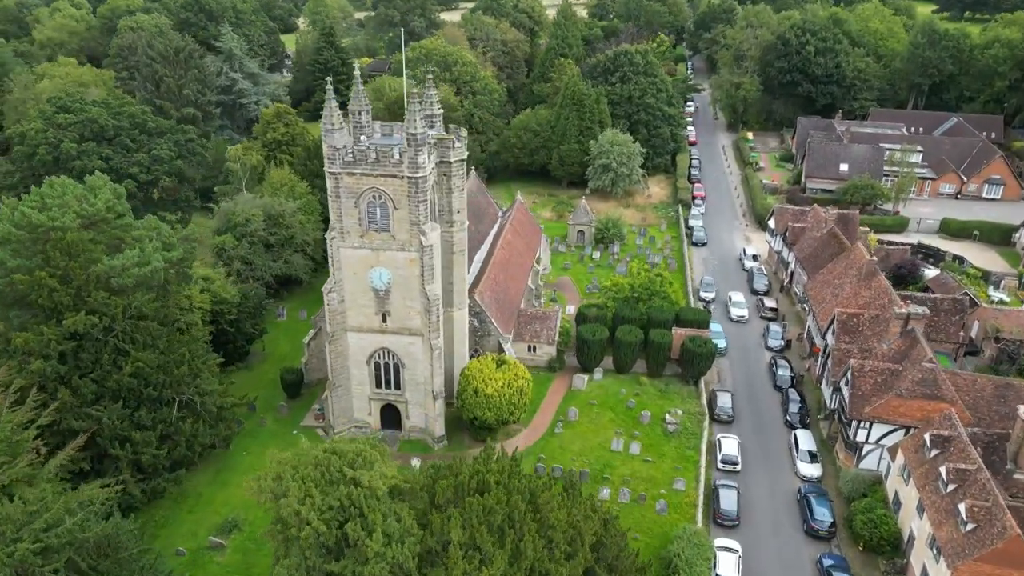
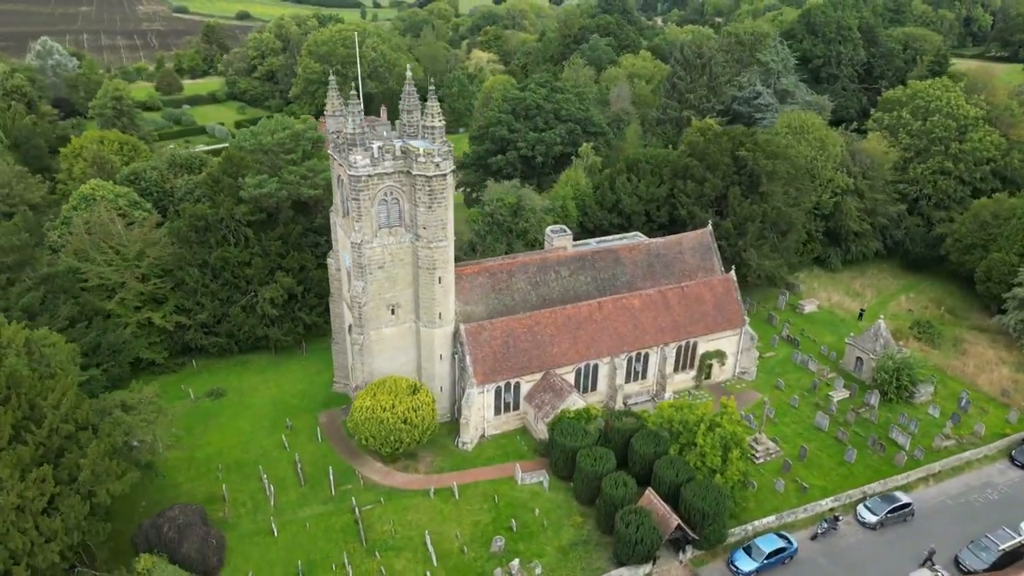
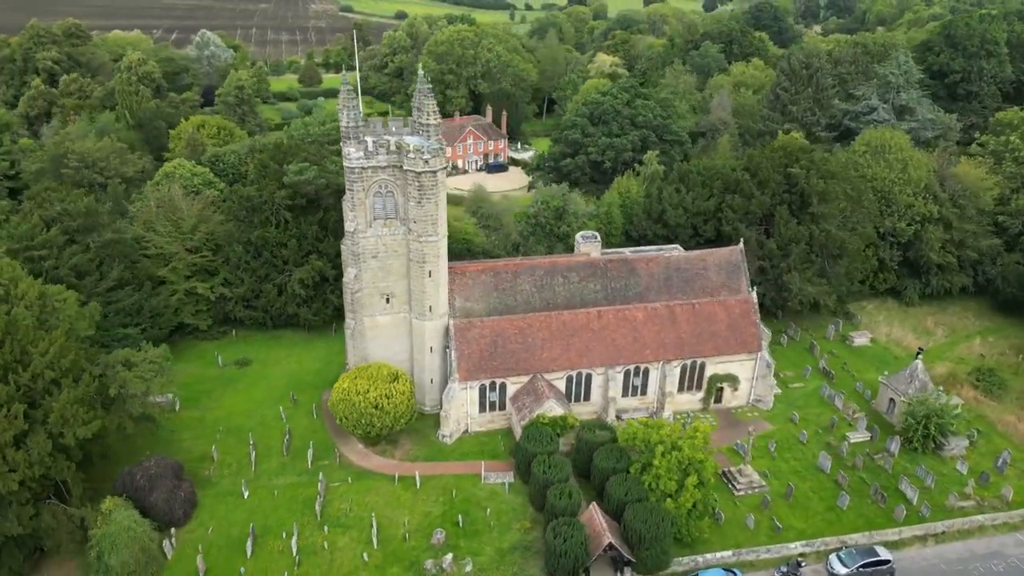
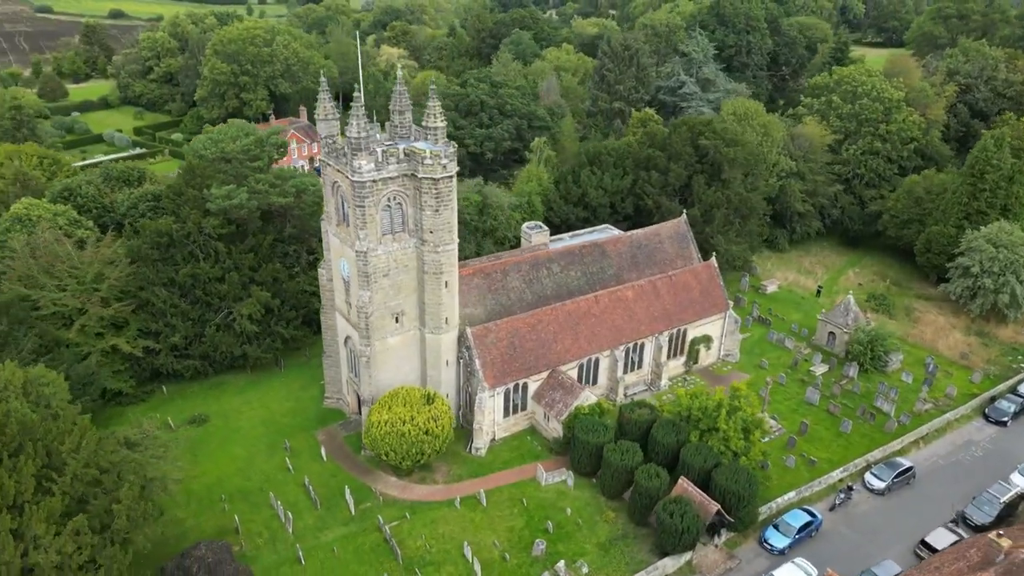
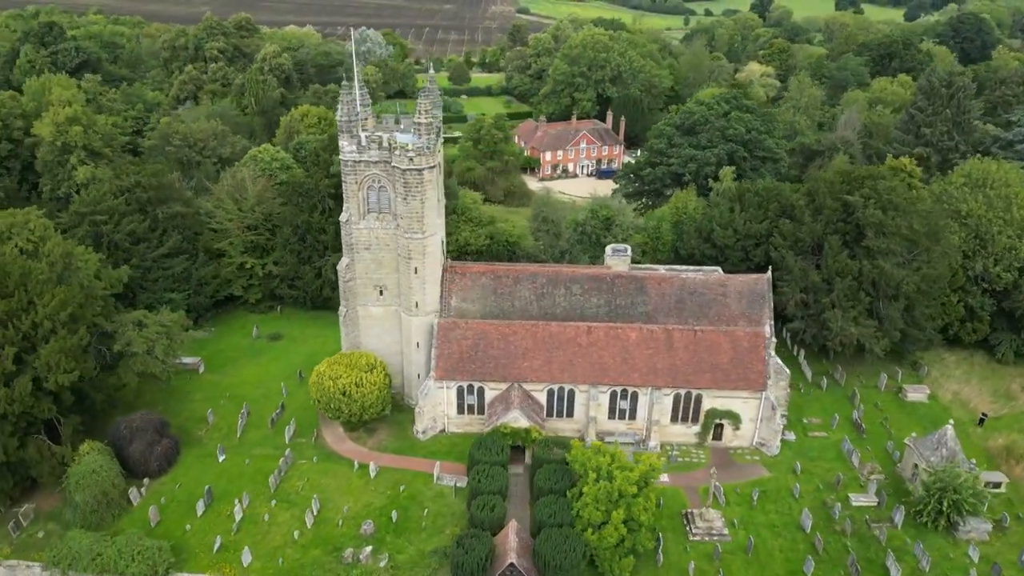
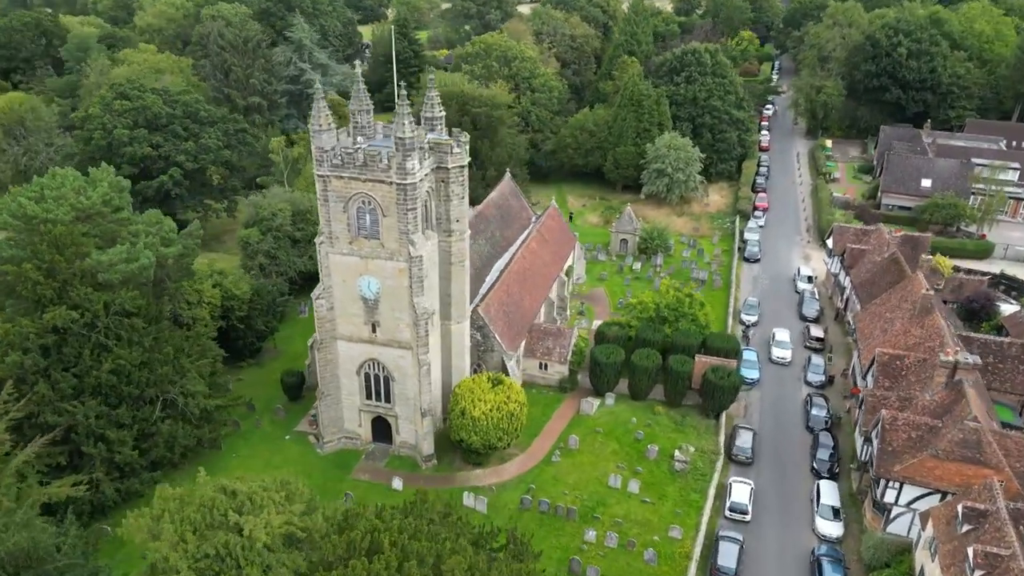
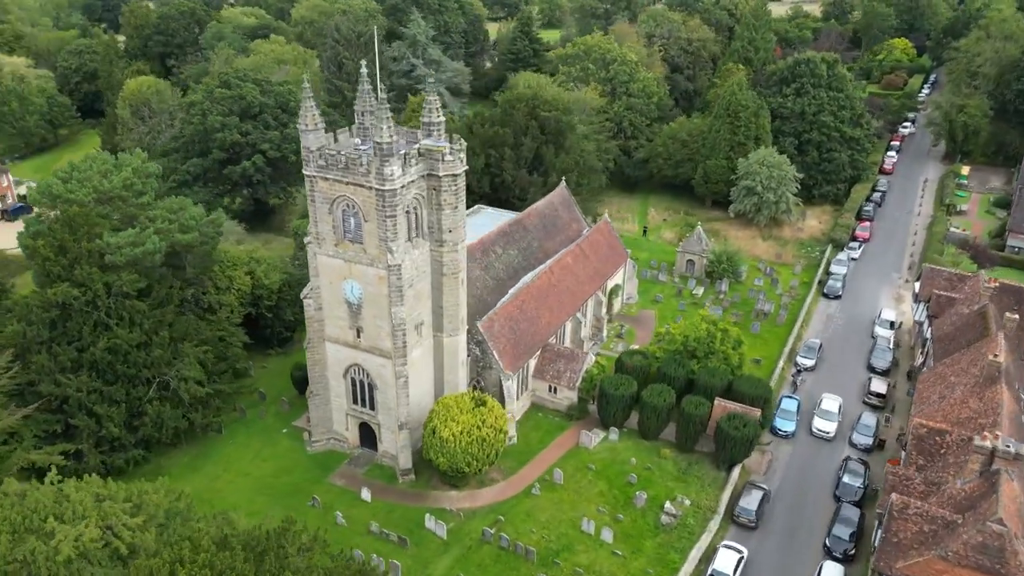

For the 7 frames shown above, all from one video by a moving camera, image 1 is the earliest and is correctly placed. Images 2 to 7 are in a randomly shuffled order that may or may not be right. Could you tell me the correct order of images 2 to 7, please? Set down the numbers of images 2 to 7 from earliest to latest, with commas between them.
6, 7, 4, 2, 3, 5
